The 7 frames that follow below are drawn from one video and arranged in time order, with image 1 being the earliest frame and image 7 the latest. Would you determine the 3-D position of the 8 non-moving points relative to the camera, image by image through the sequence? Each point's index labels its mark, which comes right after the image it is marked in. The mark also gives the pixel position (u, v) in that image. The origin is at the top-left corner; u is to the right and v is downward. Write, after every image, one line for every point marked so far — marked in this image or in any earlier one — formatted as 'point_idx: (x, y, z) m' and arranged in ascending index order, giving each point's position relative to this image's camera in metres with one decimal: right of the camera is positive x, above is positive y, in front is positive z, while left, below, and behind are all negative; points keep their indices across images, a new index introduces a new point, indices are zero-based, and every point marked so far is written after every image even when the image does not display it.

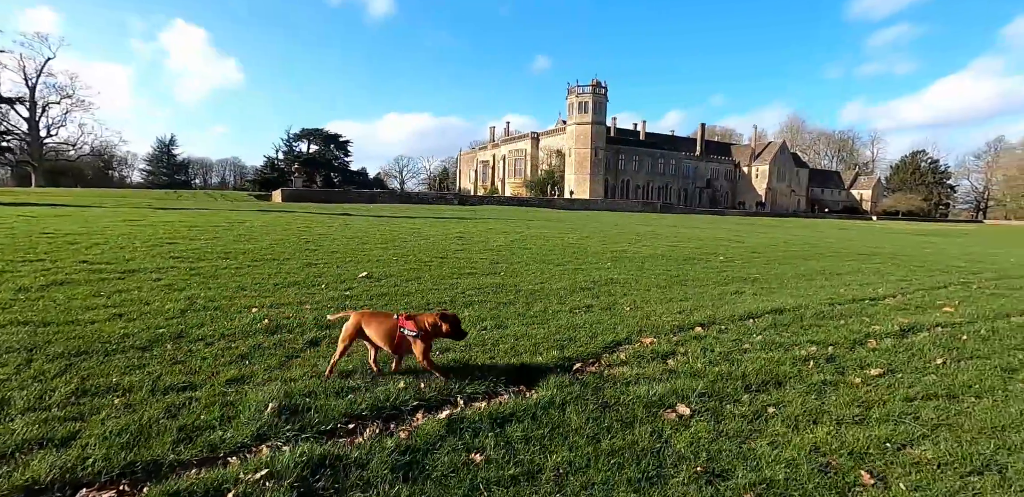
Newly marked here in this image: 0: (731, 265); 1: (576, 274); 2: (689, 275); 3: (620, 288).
0: (+4.5, -0.3, +11.1) m
1: (+1.1, -0.4, +8.8) m
2: (+3.1, -0.5, +9.5) m
3: (+1.6, -0.6, +7.7) m
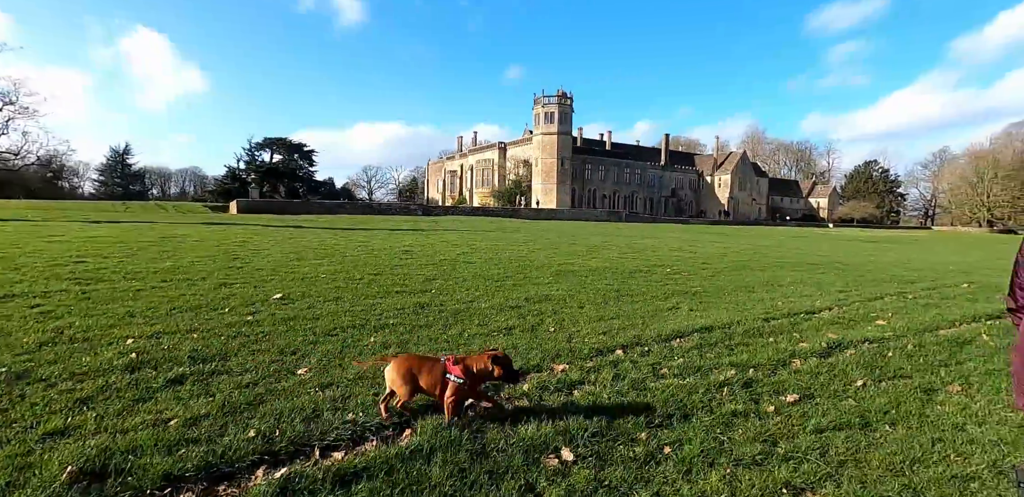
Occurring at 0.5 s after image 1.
0: (+3.4, -0.6, +10.9) m
1: (0.0, -0.7, +8.5) m
2: (+2.0, -0.7, +9.2) m
3: (+0.6, -0.8, +7.4) m
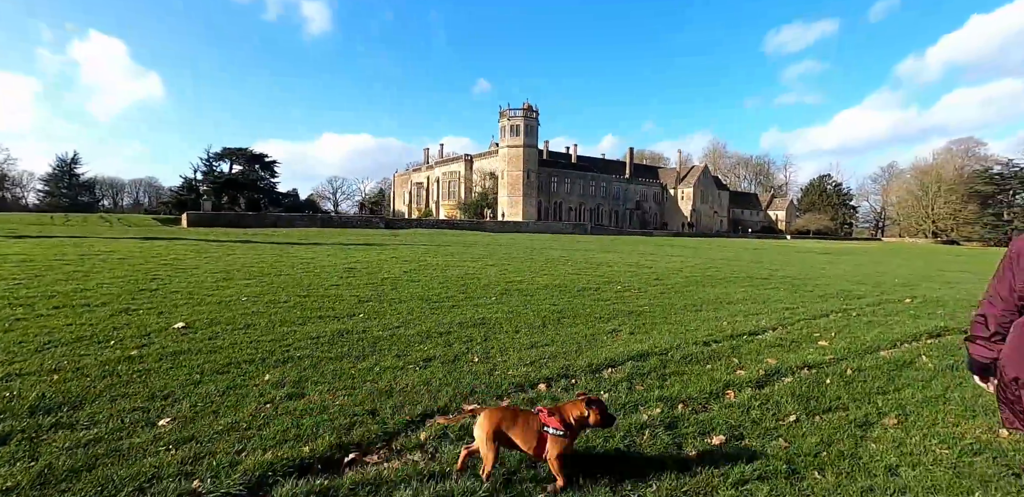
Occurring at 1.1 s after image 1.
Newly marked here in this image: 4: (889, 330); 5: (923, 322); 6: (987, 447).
0: (+2.3, -0.9, +10.6) m
1: (-1.0, -1.0, +8.0) m
2: (+1.0, -1.0, +8.9) m
3: (-0.3, -1.1, +7.0) m
4: (+5.5, -1.2, +7.9) m
5: (+6.6, -1.2, +8.6) m
6: (+3.6, -1.5, +4.0) m
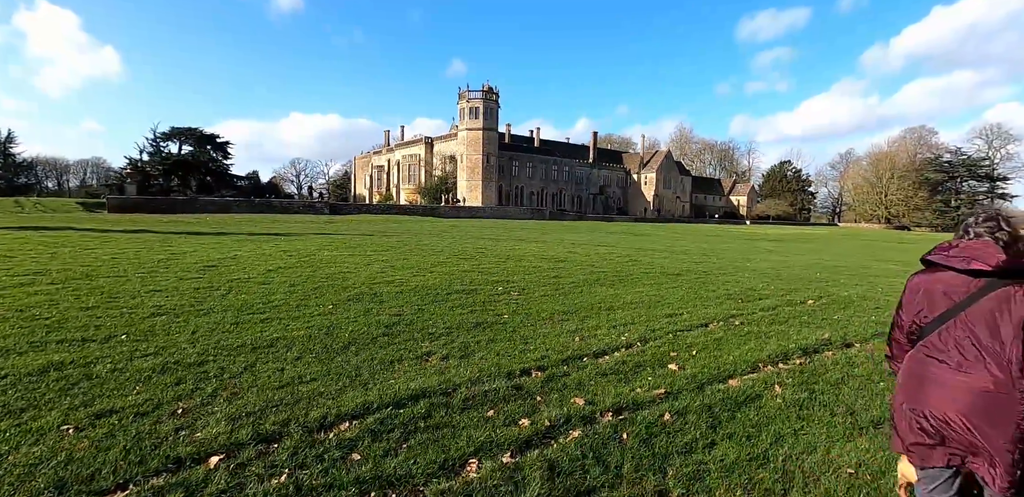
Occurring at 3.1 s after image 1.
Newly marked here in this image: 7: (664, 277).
0: (-0.2, -0.9, +9.4) m
1: (-3.3, -1.0, +6.6) m
2: (-1.4, -1.0, +7.6) m
3: (-2.6, -1.1, +5.6) m
4: (+3.2, -1.2, +6.8) m
5: (+4.2, -1.2, +7.6) m
6: (+1.4, -1.7, +2.9) m
7: (+3.6, -0.7, +12.7) m
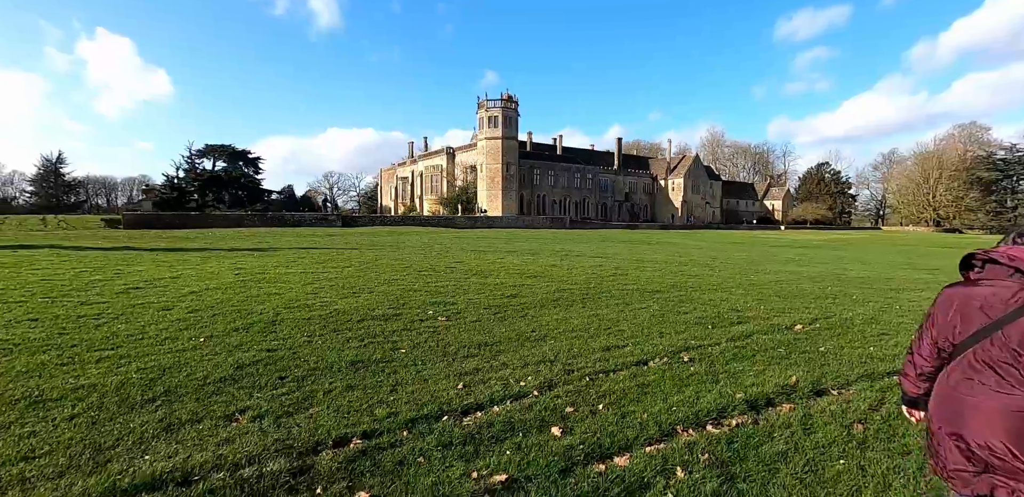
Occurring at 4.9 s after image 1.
0: (-1.4, -1.2, +8.0) m
1: (-4.7, -1.3, +5.5) m
2: (-2.7, -1.3, +6.3) m
3: (-4.1, -1.4, +4.4) m
4: (+1.8, -1.4, +5.3) m
5: (+2.9, -1.4, +6.0) m
6: (-0.2, -1.8, +1.4) m
7: (+2.6, -1.0, +11.1) m
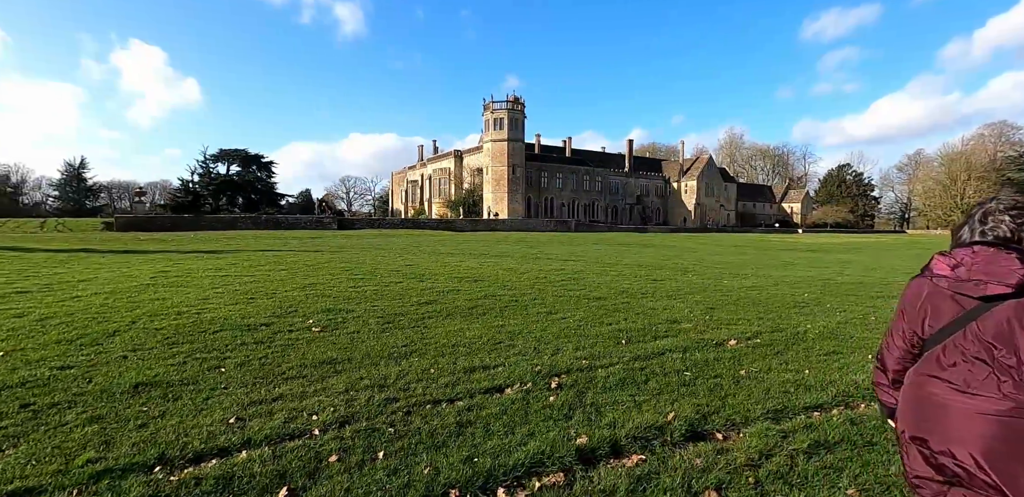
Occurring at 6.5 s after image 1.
0: (-3.0, -1.2, +6.9) m
1: (-6.3, -1.3, +4.5) m
2: (-4.3, -1.3, +5.2) m
3: (-5.8, -1.3, +3.4) m
4: (+0.1, -1.4, +4.0) m
5: (+1.3, -1.4, +4.7) m
6: (-2.0, -1.8, +0.3) m
7: (+1.2, -1.0, +9.8) m
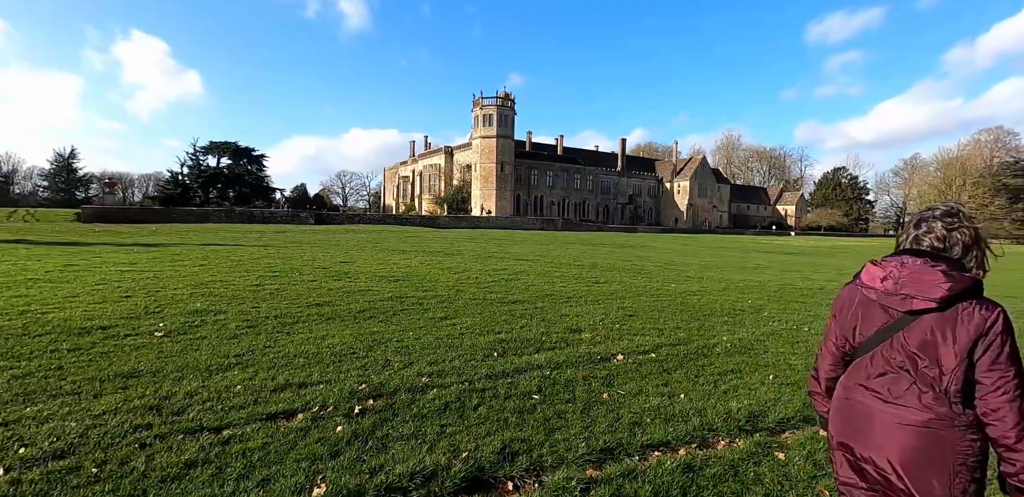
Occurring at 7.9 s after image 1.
0: (-4.5, -1.1, +6.1) m
1: (-7.9, -1.1, +3.7) m
2: (-5.9, -1.2, +4.4) m
3: (-7.3, -1.2, +2.6) m
4: (-1.4, -1.4, +3.2) m
5: (-0.3, -1.4, +3.9) m
6: (-3.6, -1.7, -0.6) m
7: (-0.4, -1.0, +9.0) m
